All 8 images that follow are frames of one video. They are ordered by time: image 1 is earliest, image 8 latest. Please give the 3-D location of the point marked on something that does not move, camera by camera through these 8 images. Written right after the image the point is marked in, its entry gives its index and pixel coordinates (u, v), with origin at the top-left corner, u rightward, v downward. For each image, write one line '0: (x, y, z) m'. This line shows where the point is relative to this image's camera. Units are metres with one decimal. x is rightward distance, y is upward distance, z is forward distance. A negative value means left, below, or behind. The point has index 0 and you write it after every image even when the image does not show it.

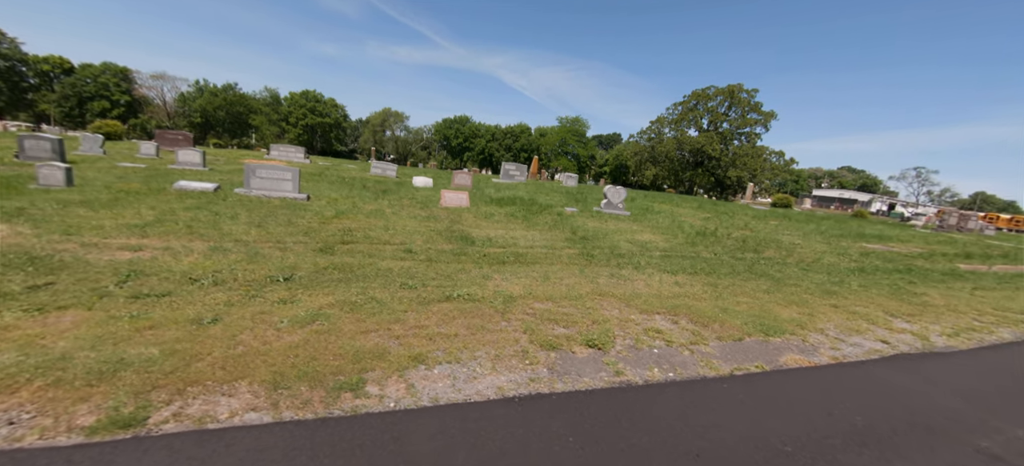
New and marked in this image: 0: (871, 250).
0: (+10.5, -0.5, +11.5) m
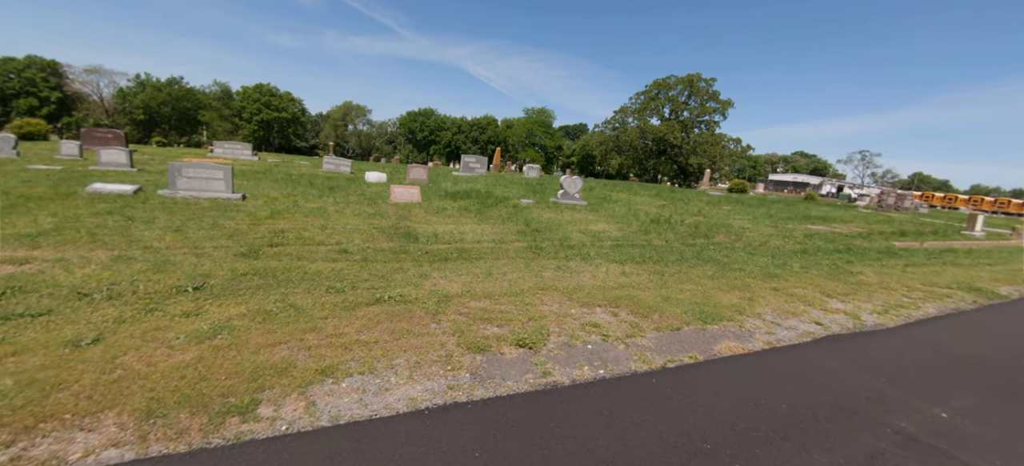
0: (+9.2, +0.1, +12.0) m
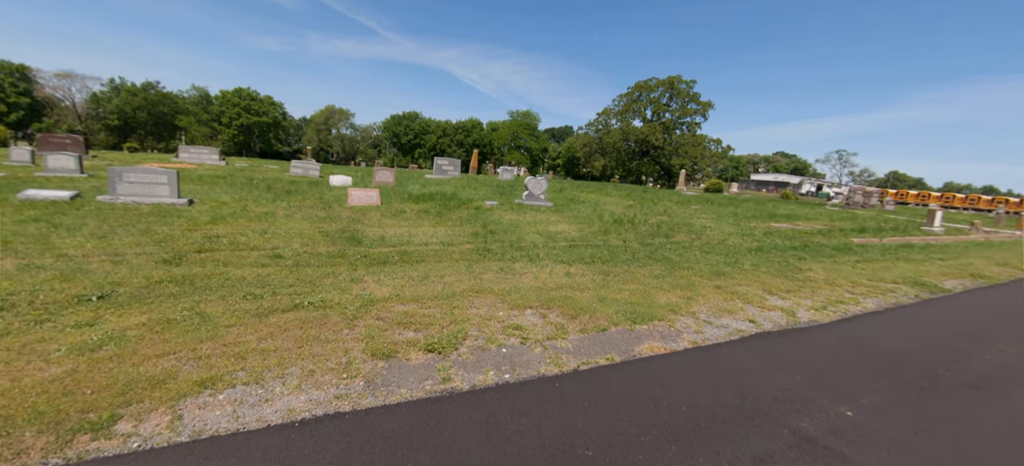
0: (+8.1, +0.1, +12.1) m
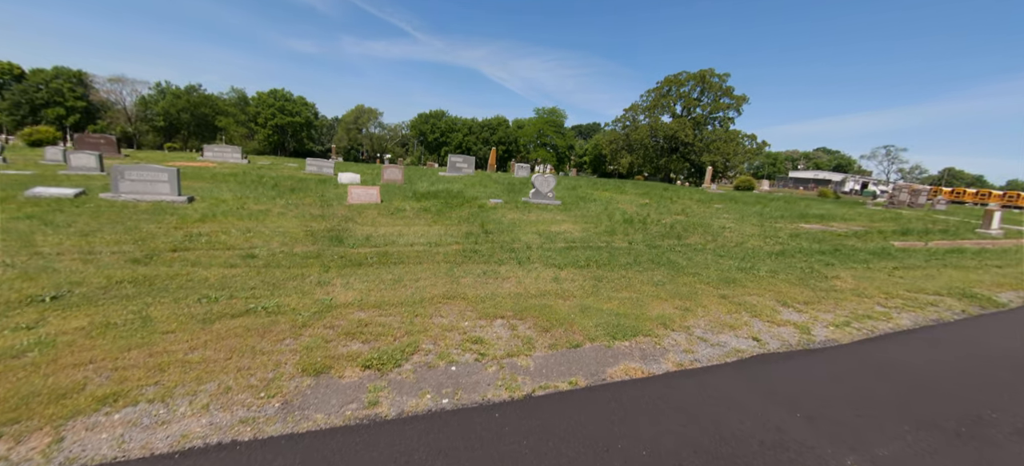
0: (+8.2, +0.1, +11.0) m
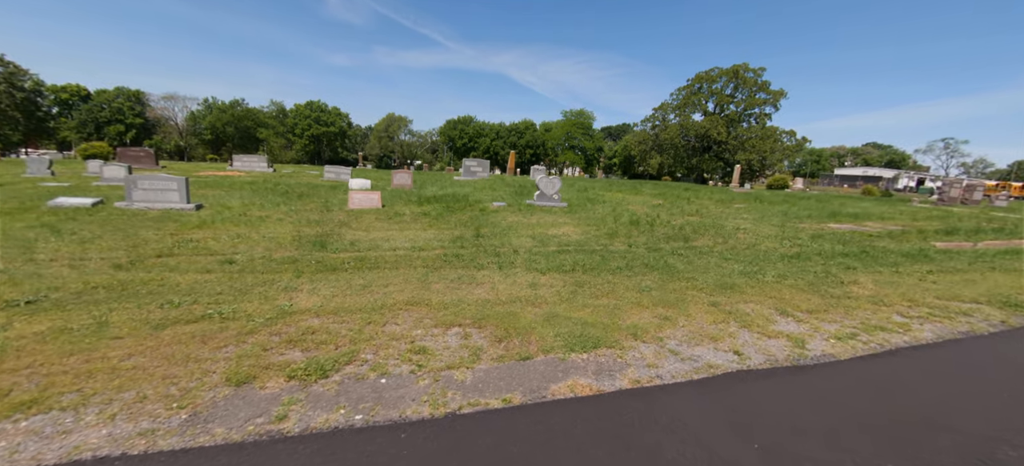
0: (+8.2, 0.0, +10.1) m
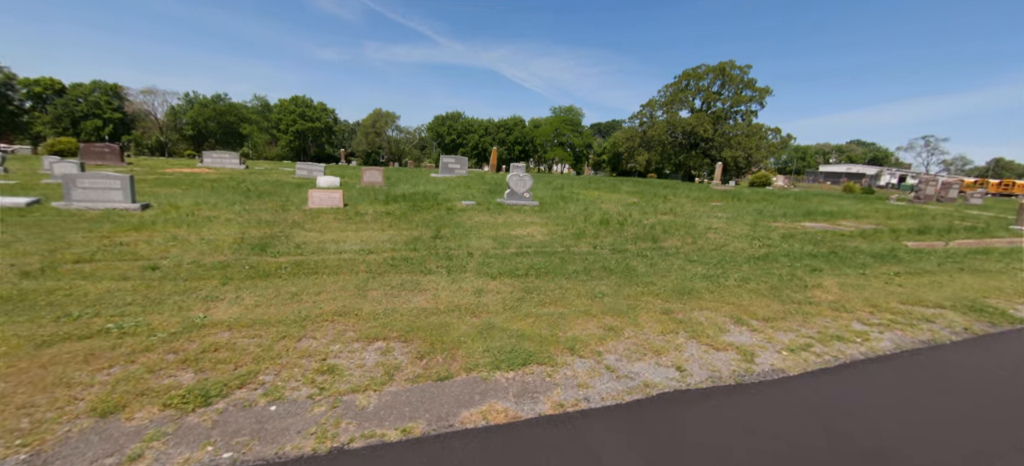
0: (+7.3, 0.0, +9.9) m
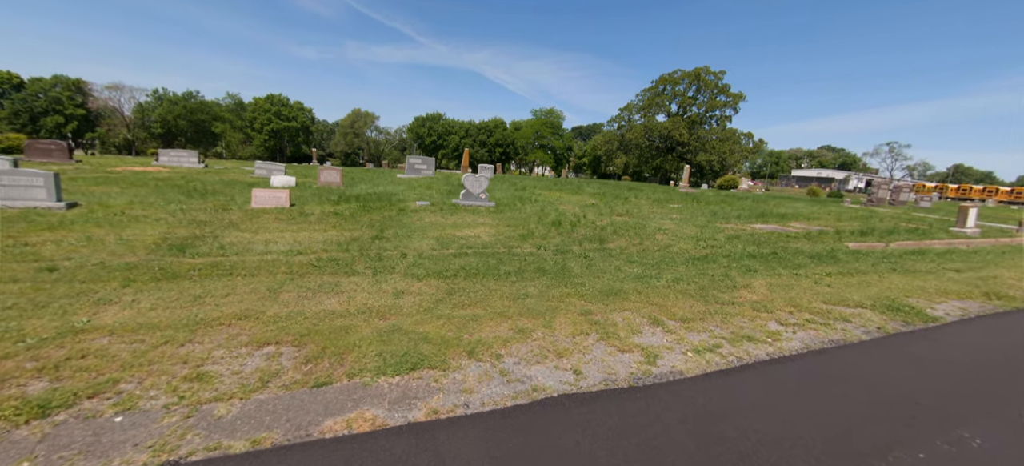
0: (+6.1, 0.0, +10.0) m
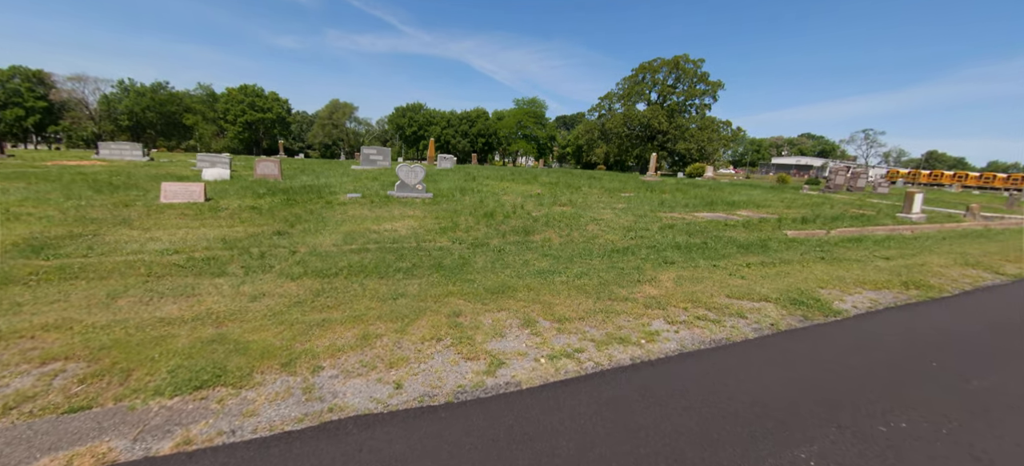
0: (+4.4, +0.3, +9.8) m
